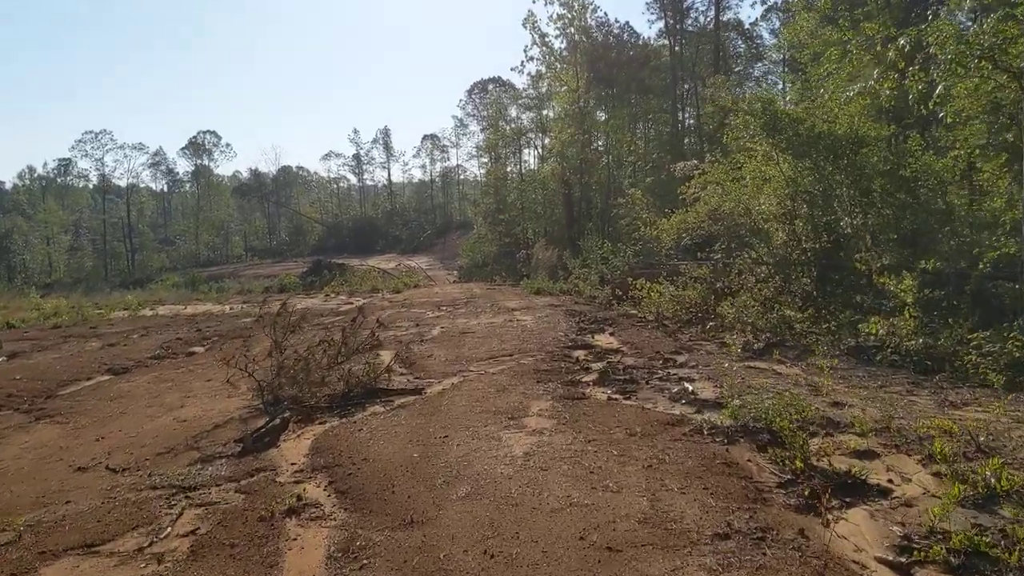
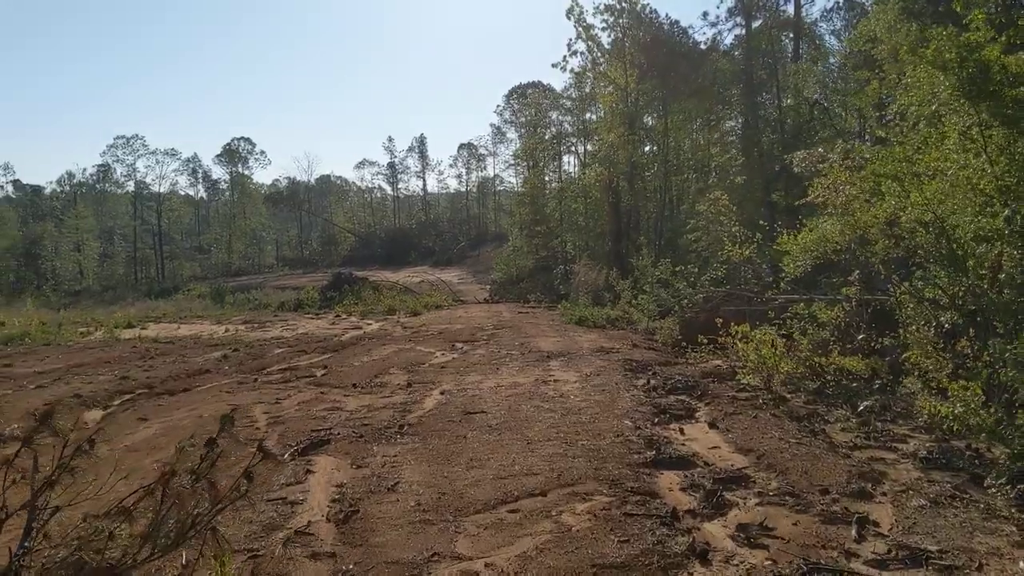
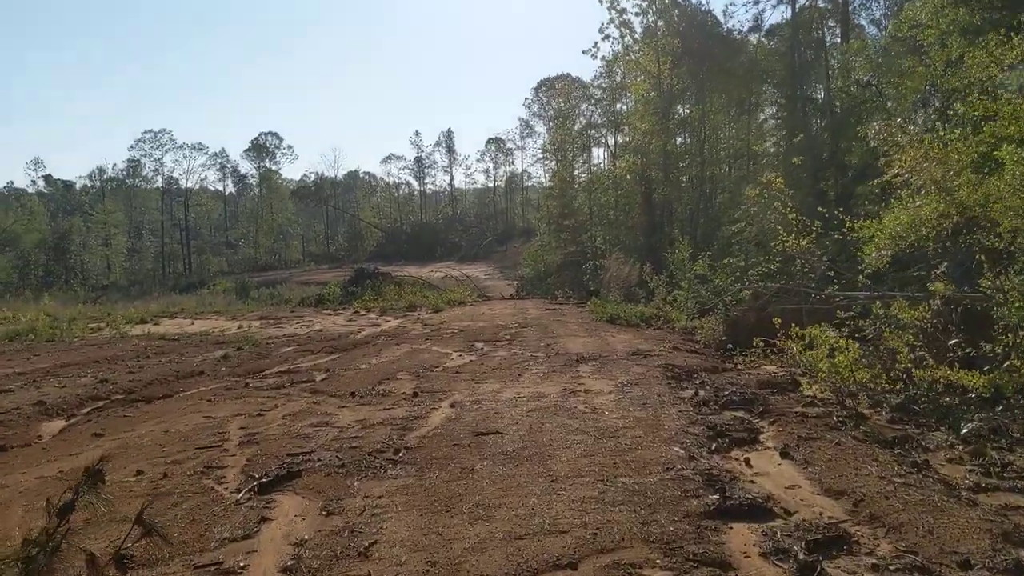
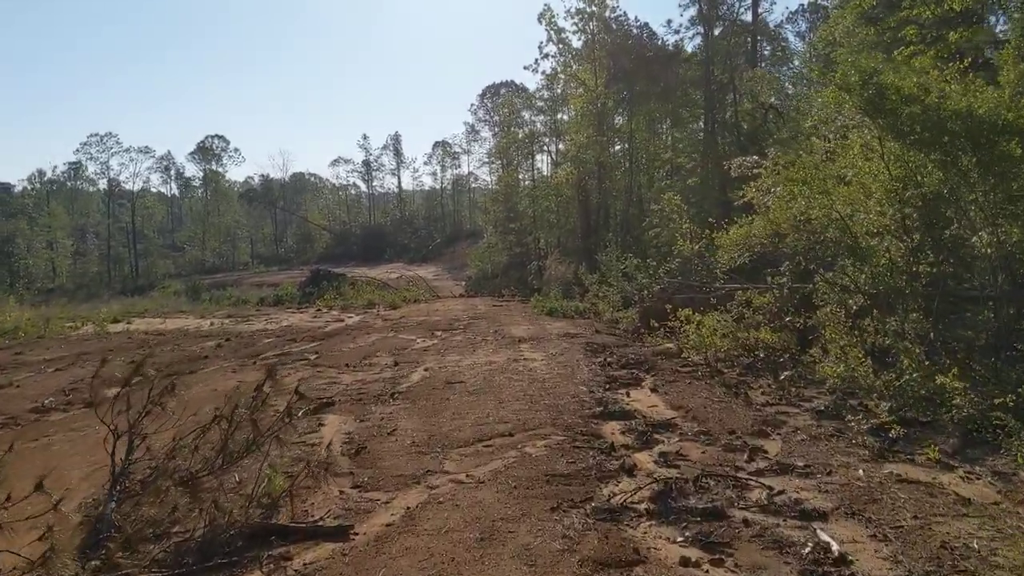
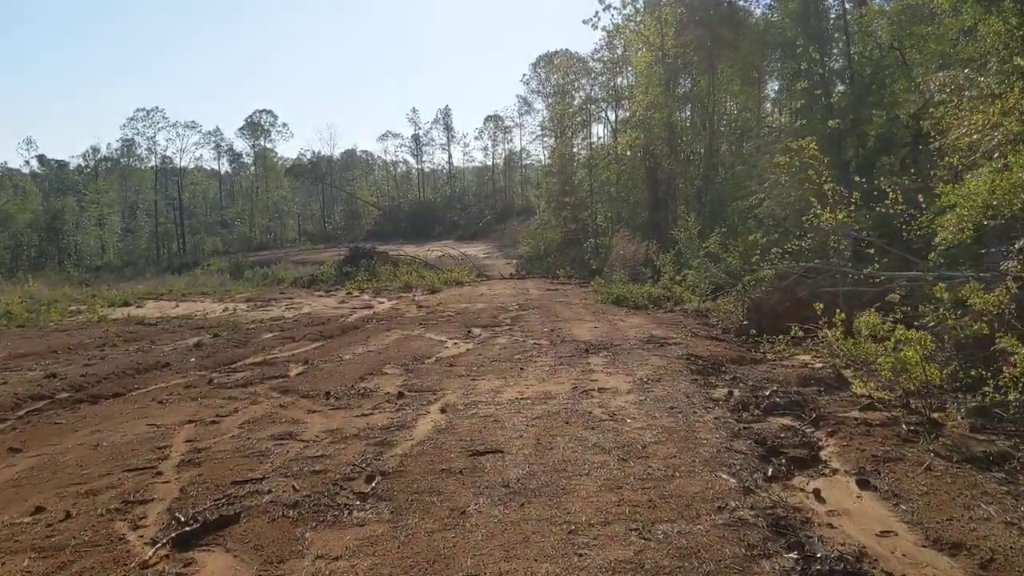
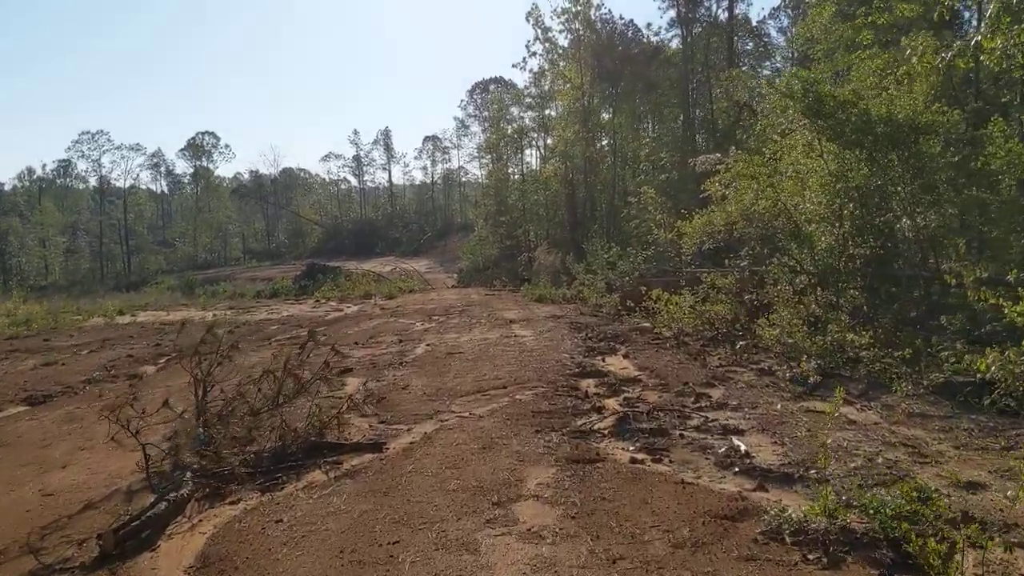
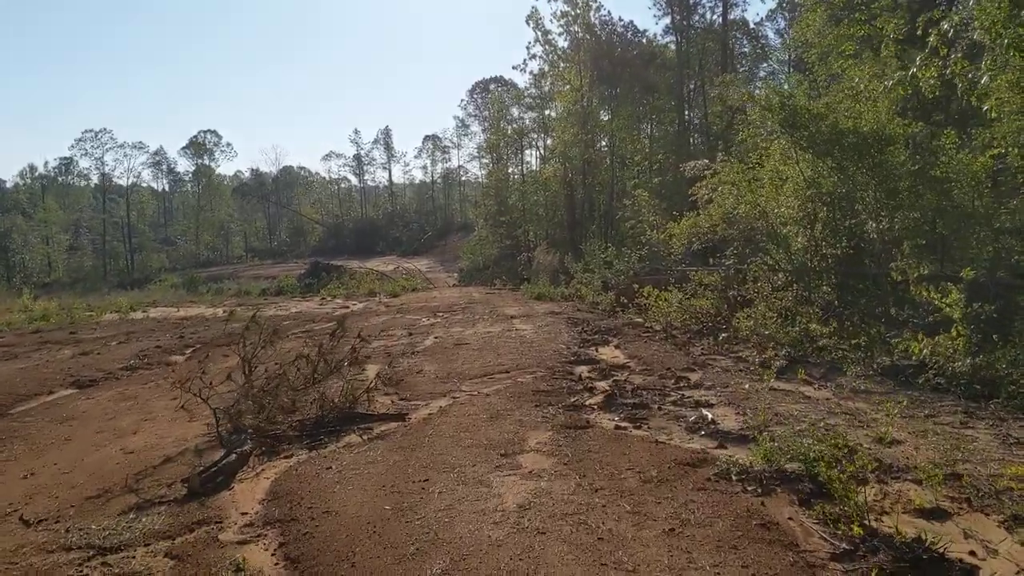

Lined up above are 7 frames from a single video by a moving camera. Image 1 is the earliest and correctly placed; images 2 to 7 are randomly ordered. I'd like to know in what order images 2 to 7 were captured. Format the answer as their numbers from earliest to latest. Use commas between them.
7, 6, 4, 2, 3, 5
